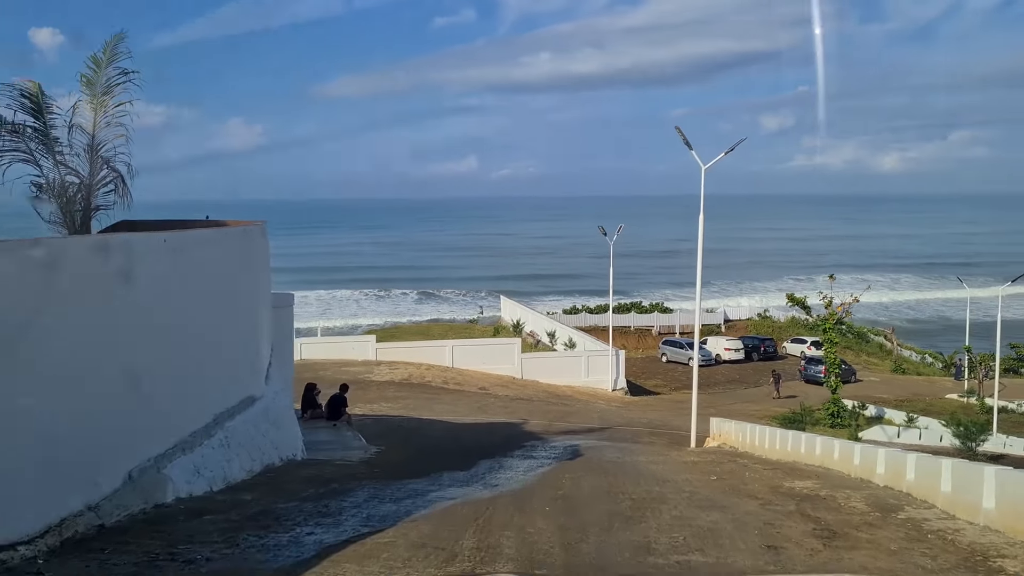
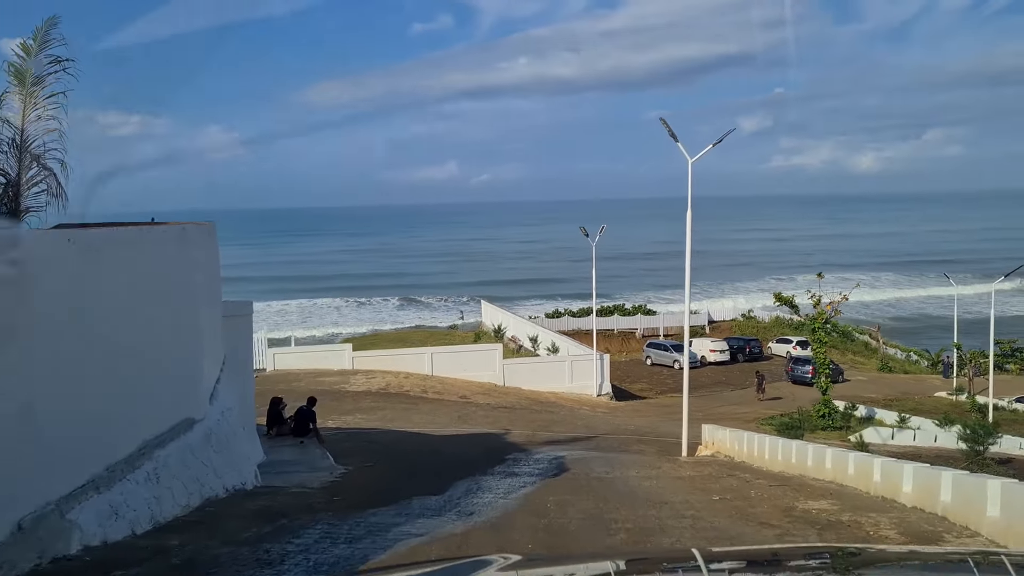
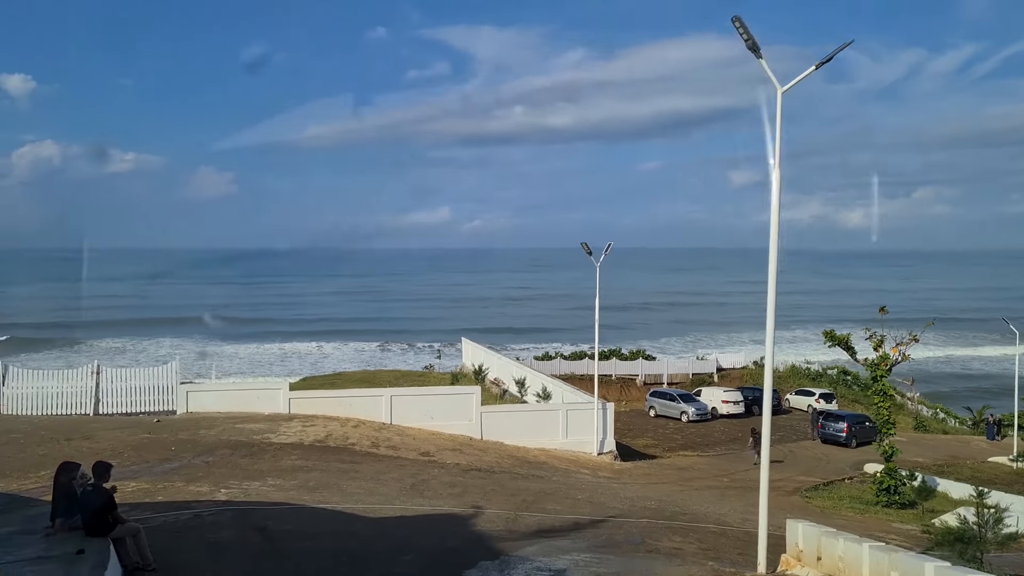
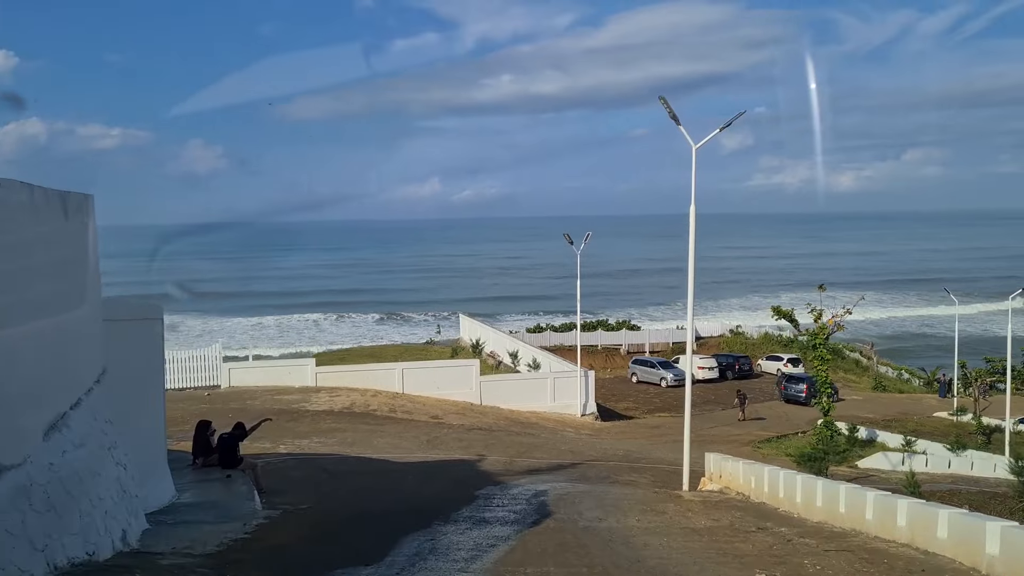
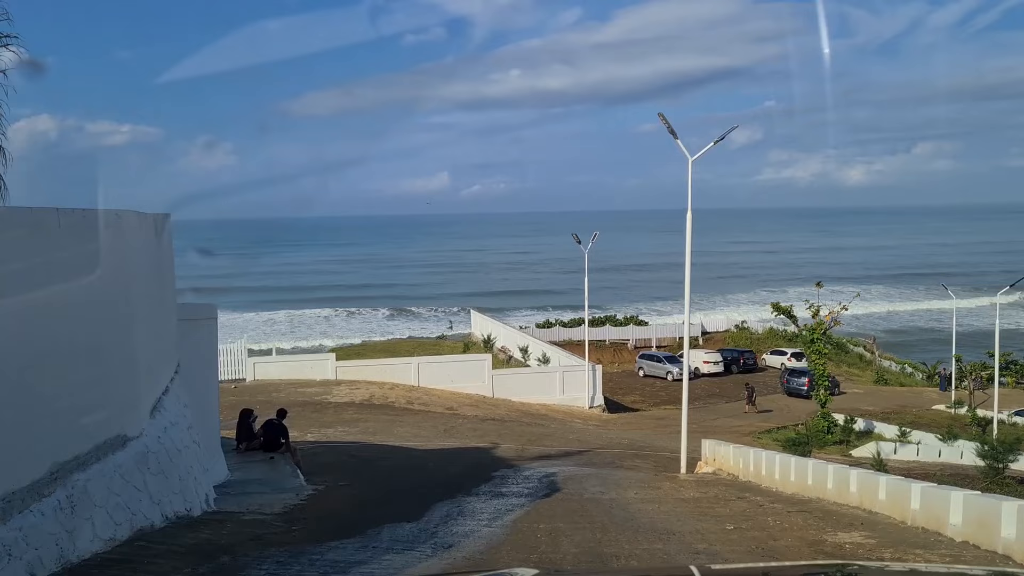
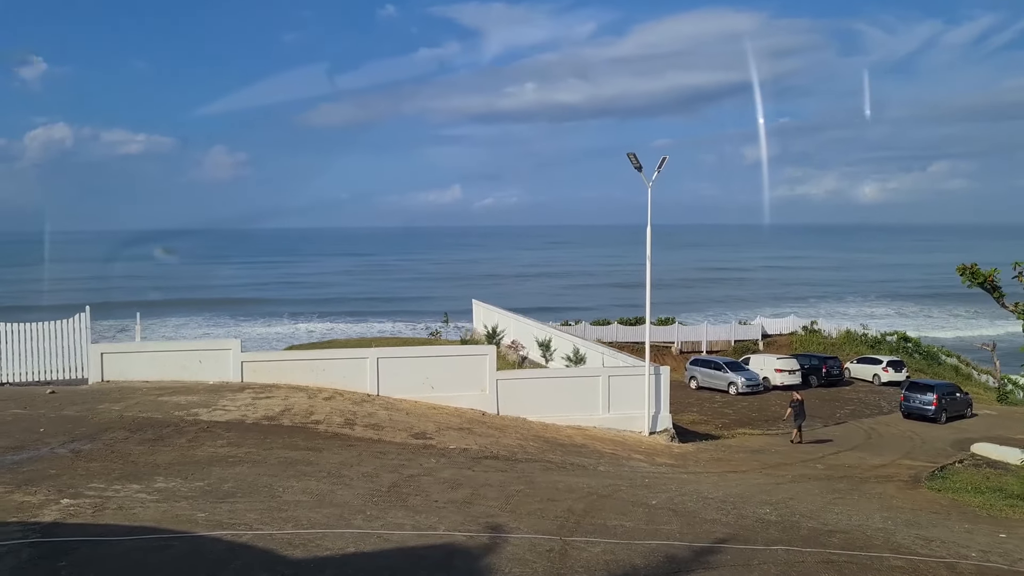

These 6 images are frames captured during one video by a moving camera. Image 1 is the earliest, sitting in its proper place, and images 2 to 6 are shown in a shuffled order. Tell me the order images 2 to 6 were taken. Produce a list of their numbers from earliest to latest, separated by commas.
2, 5, 4, 3, 6
